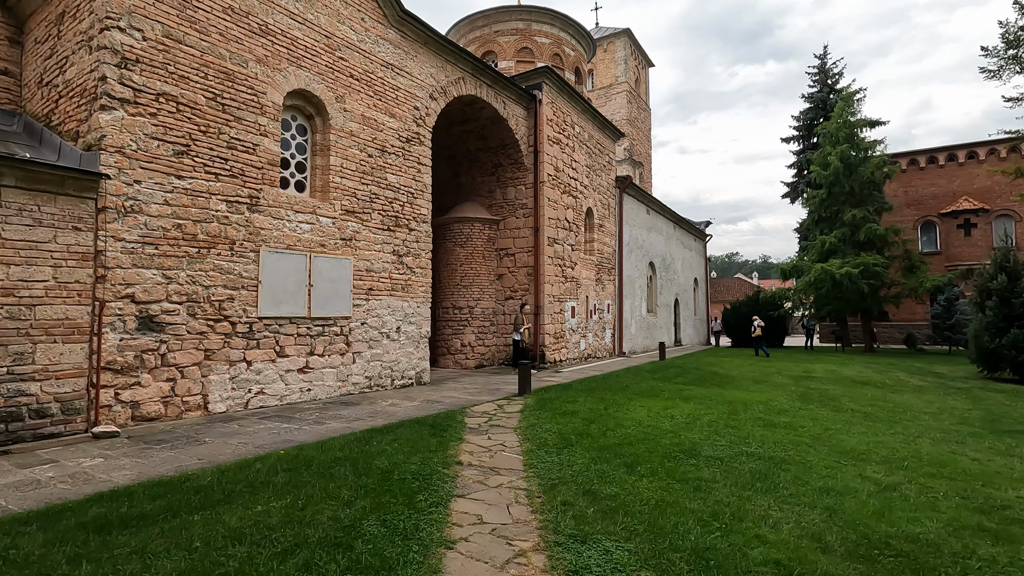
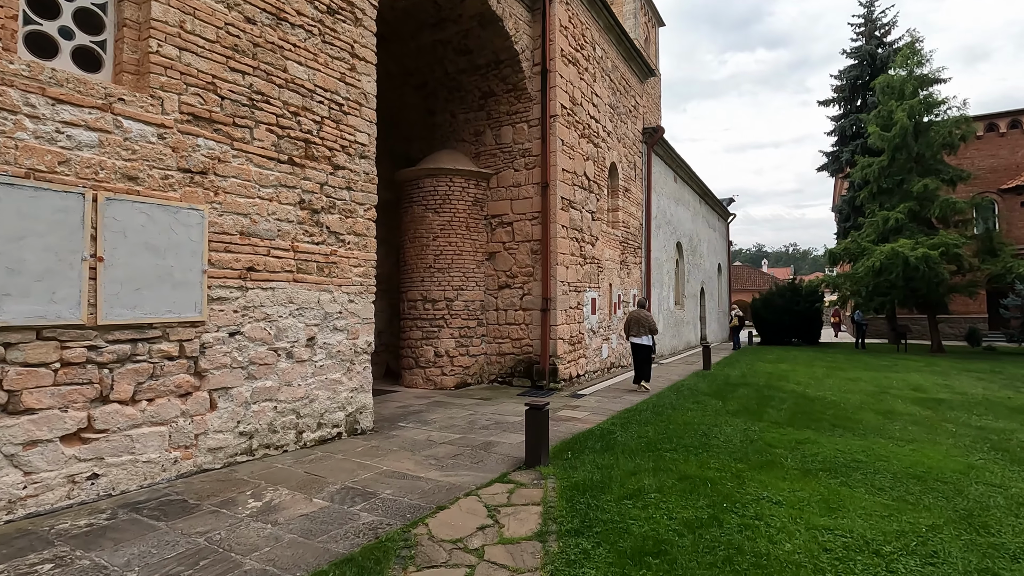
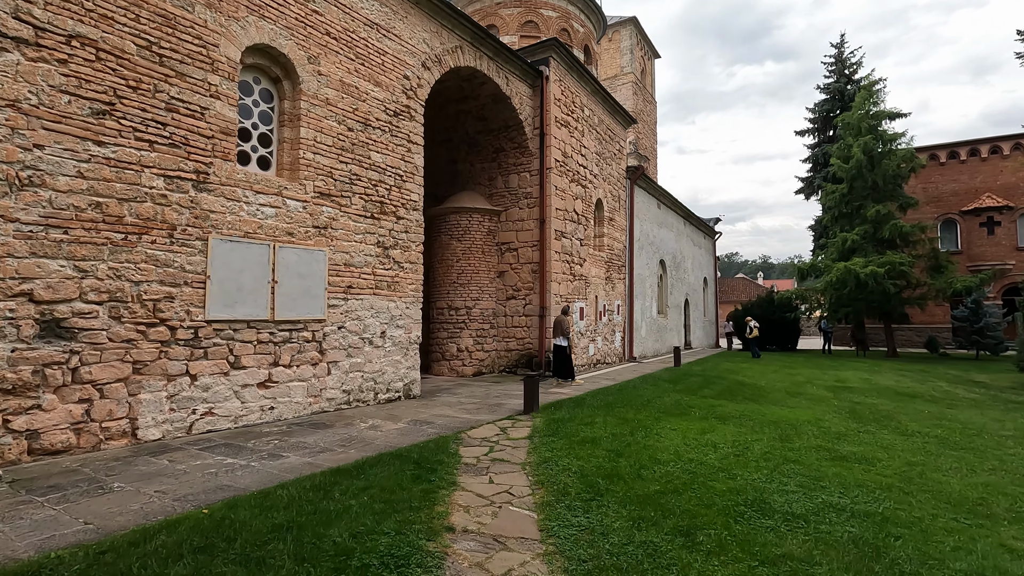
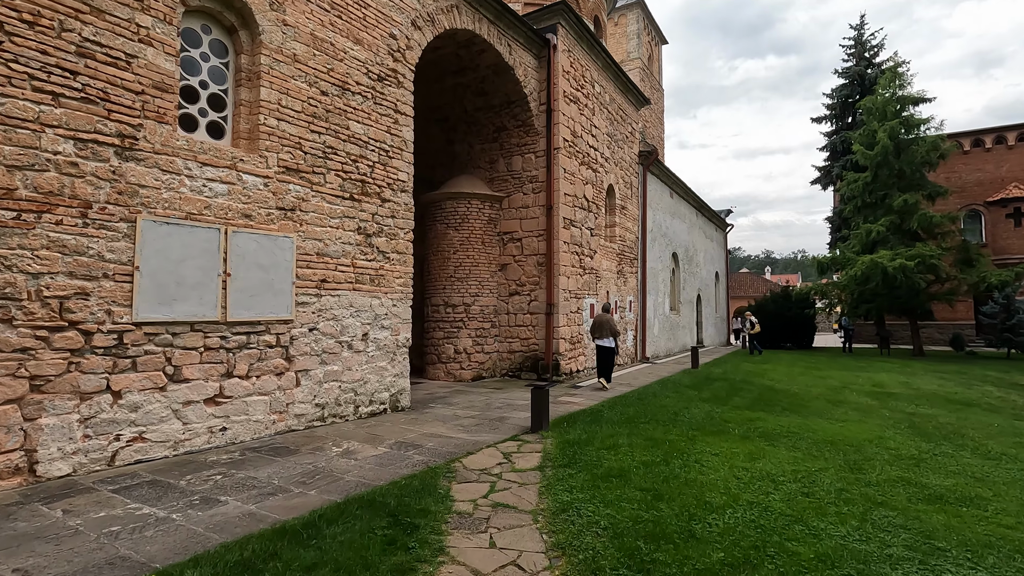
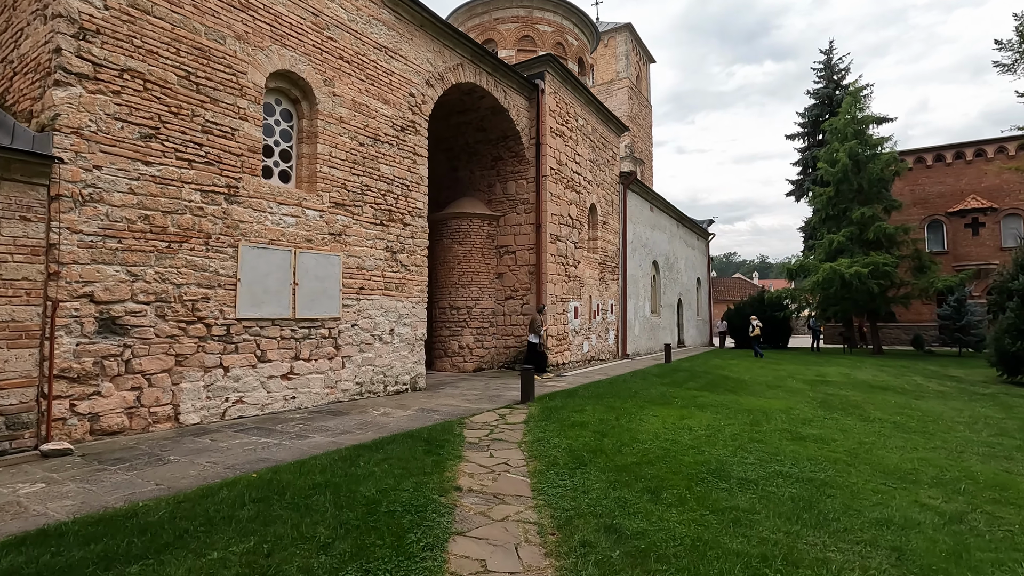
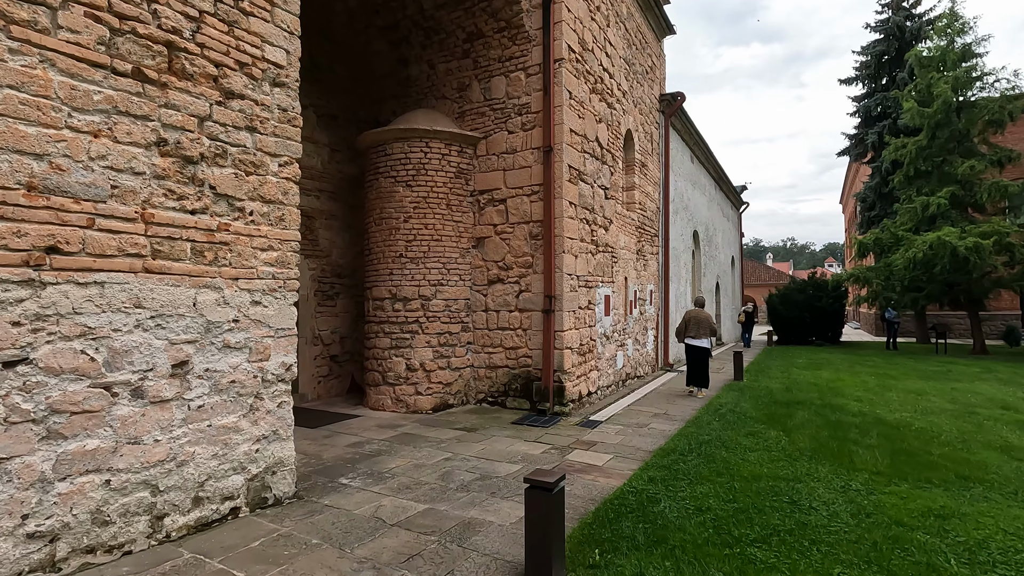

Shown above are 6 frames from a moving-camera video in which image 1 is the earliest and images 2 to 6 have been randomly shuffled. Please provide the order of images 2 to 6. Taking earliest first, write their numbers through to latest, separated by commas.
5, 3, 4, 2, 6
